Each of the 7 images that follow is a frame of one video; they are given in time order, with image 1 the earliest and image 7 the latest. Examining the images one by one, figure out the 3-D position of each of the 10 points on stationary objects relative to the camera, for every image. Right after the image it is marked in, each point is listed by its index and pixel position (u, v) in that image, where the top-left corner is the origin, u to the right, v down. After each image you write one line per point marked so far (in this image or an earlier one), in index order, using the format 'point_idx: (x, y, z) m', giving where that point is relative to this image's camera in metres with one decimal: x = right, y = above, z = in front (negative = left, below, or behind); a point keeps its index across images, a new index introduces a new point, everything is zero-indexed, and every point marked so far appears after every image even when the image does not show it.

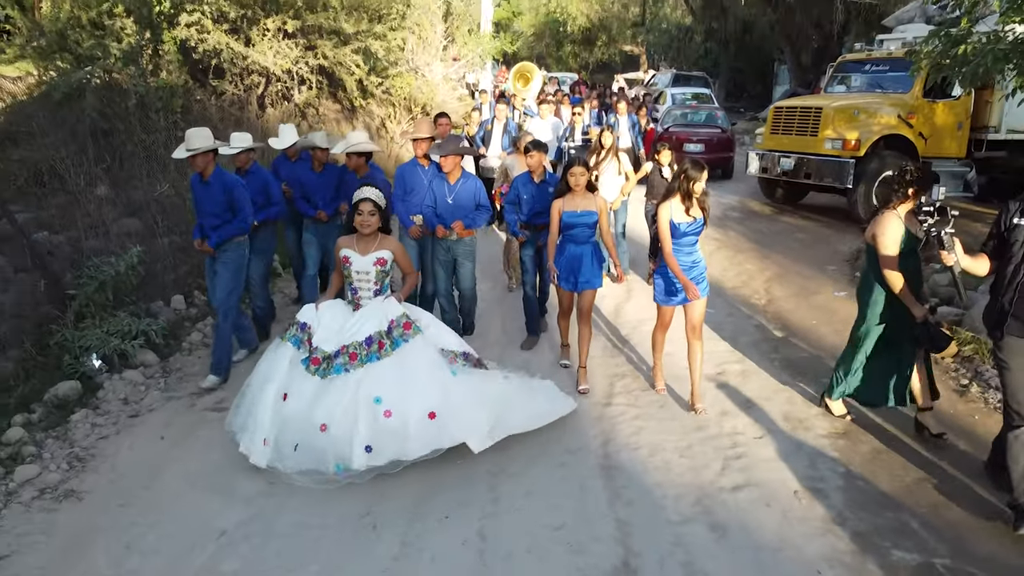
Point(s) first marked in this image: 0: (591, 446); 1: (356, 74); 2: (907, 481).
0: (+0.5, -1.0, +4.9) m
1: (-2.3, +3.3, +11.6) m
2: (+2.3, -1.1, +4.5) m
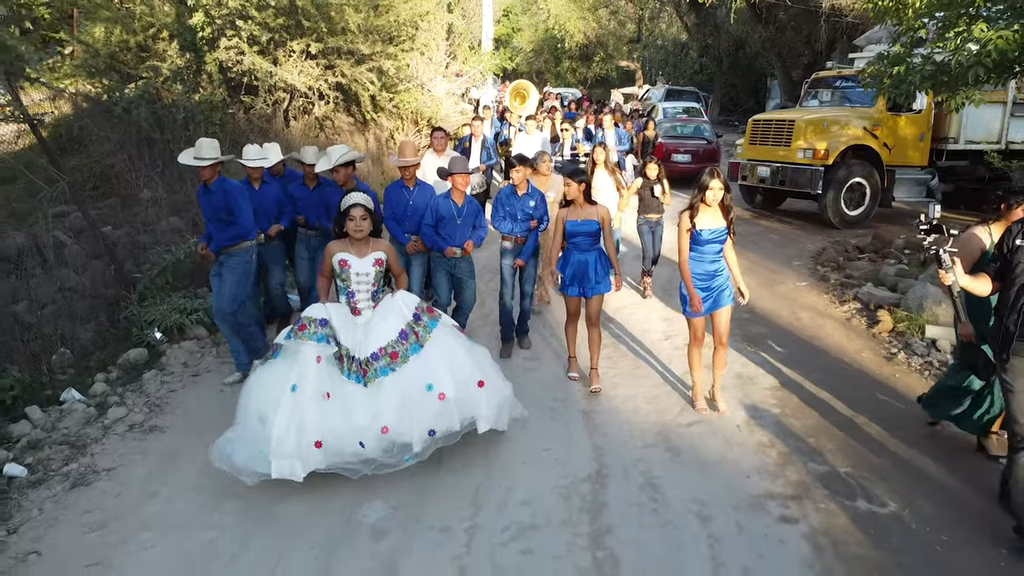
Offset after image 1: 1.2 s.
0: (+0.5, -0.9, +6.0) m
1: (-2.4, +3.3, +12.8) m
2: (+2.3, -1.0, +5.5) m
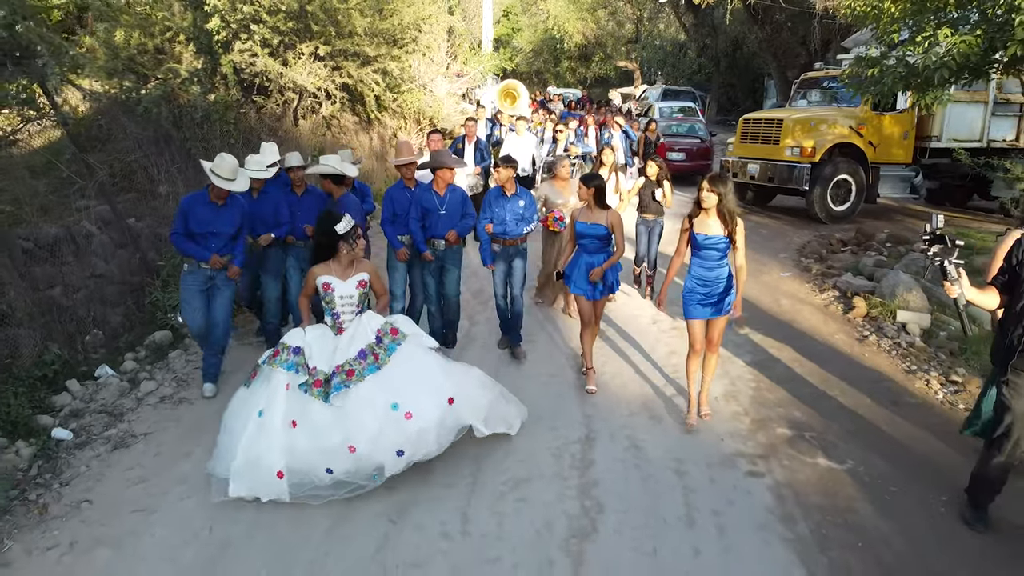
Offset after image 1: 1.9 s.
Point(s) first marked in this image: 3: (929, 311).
0: (+0.5, -0.7, +6.5) m
1: (-2.4, +3.5, +13.3) m
2: (+2.3, -0.8, +6.1) m
3: (+4.3, -0.2, +7.8) m
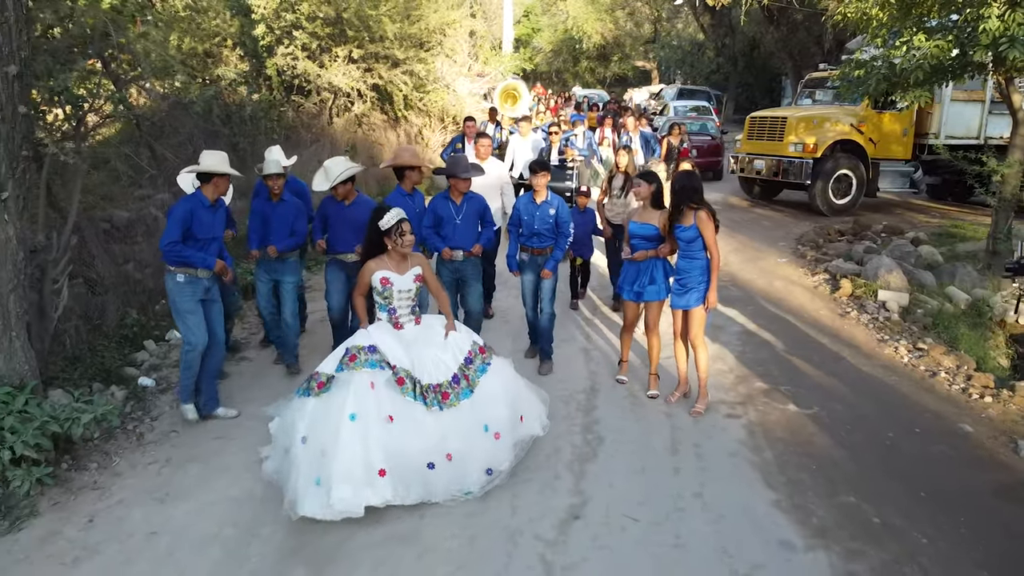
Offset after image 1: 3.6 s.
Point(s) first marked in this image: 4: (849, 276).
0: (+0.6, -0.5, +7.4) m
1: (-2.0, +3.7, +14.2) m
2: (+2.4, -0.6, +6.9) m
3: (+4.5, 0.0, +8.6) m
4: (+4.1, +0.2, +9.2) m
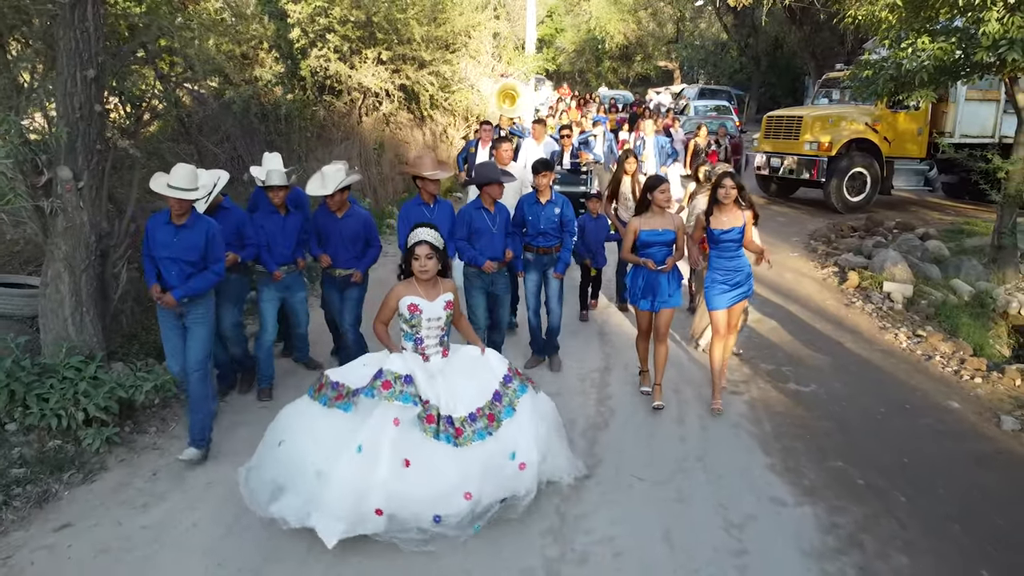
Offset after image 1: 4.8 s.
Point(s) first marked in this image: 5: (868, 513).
0: (+0.8, -0.4, +7.8) m
1: (-1.6, +3.8, +14.7) m
2: (+2.6, -0.5, +7.3) m
3: (+4.7, +0.1, +8.9) m
4: (+4.4, +0.3, +9.6) m
5: (+2.0, -1.3, +4.4) m
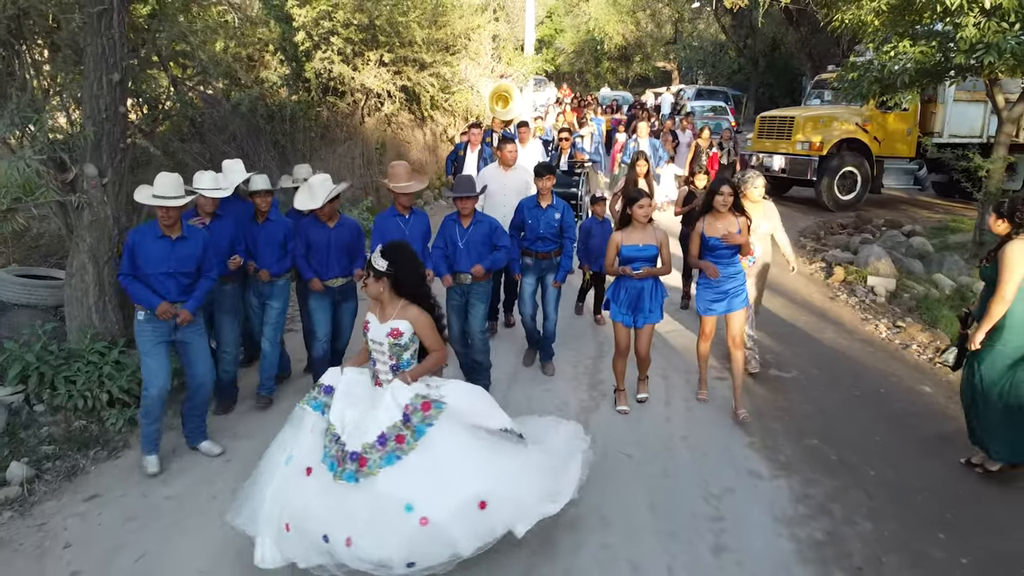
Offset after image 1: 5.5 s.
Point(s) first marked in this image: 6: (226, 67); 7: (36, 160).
0: (+0.8, -0.3, +8.2) m
1: (-1.6, +3.9, +15.1) m
2: (+2.6, -0.4, +7.7) m
3: (+4.7, +0.1, +9.3) m
4: (+4.3, +0.3, +9.9) m
5: (+2.0, -1.2, +4.7) m
6: (-3.6, +2.7, +9.4) m
7: (-3.6, +1.0, +5.7) m
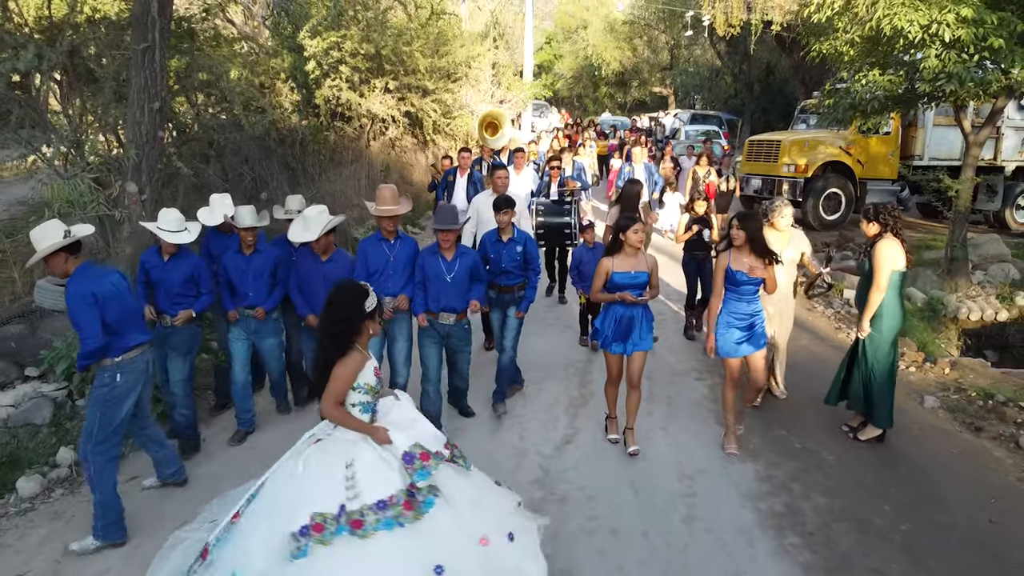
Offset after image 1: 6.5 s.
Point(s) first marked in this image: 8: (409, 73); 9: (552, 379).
0: (+0.8, -0.4, +8.8) m
1: (-1.7, +3.6, +15.8) m
2: (+2.6, -0.5, +8.2) m
3: (+4.7, 0.0, +9.9) m
4: (+4.3, +0.1, +10.5) m
5: (+2.0, -1.2, +5.3) m
6: (-3.6, +2.6, +10.1) m
7: (-3.6, +0.9, +6.3) m
8: (-2.1, +4.3, +15.1) m
9: (+0.4, -0.8, +7.1) m
